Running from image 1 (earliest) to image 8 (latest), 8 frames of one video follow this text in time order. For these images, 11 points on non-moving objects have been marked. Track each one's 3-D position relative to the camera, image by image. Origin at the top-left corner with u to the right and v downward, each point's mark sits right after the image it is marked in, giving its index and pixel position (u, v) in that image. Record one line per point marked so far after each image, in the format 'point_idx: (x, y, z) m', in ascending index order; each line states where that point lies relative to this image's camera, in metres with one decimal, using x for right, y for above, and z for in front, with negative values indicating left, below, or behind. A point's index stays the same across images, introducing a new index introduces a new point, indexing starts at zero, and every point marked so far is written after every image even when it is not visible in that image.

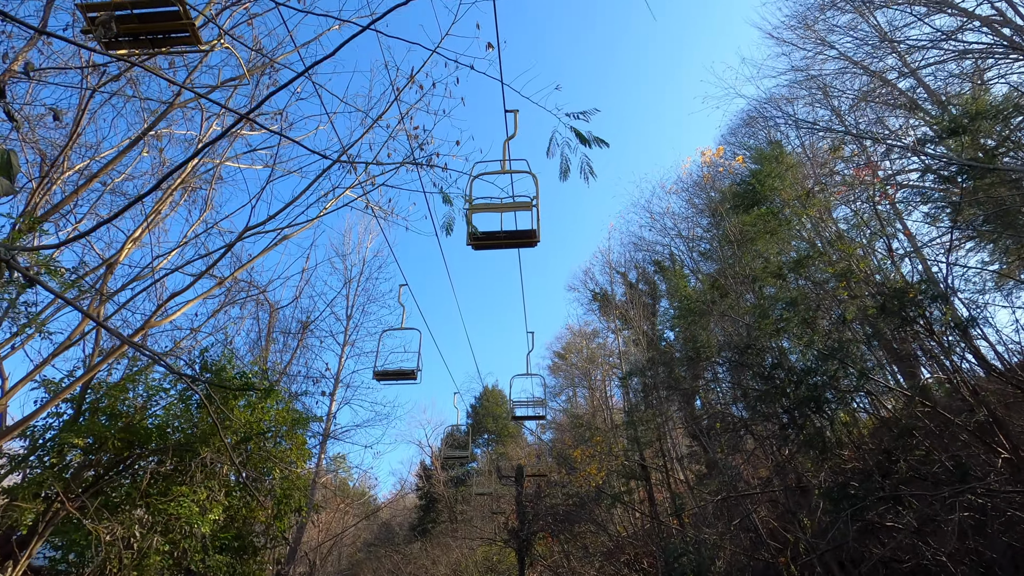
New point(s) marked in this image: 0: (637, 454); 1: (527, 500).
0: (+4.0, -5.3, +17.1) m
1: (+0.5, -7.4, +18.7) m
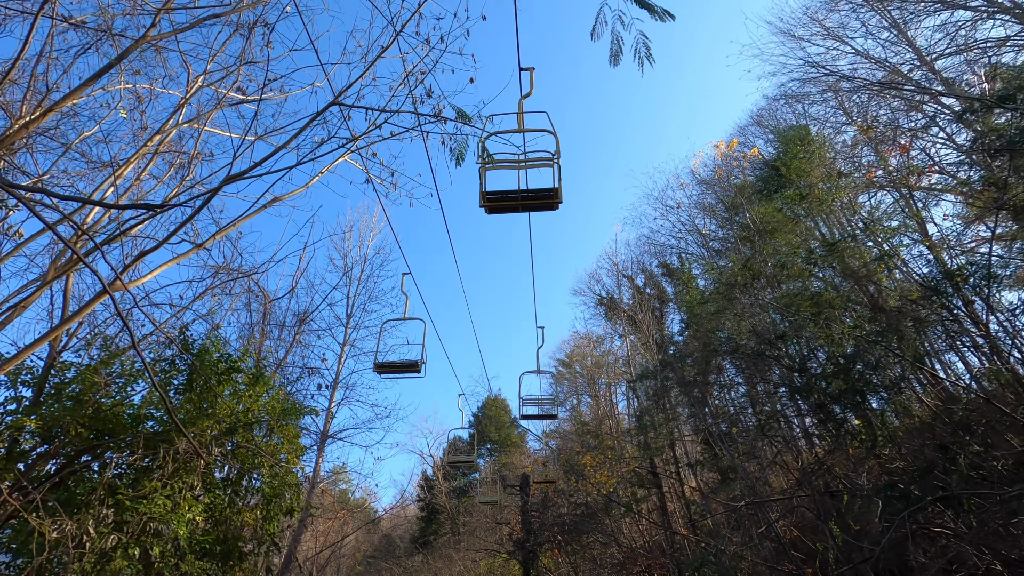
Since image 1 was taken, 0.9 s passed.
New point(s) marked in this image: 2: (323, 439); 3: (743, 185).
0: (+4.2, -5.3, +16.5) m
1: (+0.7, -7.5, +18.1) m
2: (-4.2, -3.4, +12.1) m
3: (+5.5, +2.6, +13.1) m
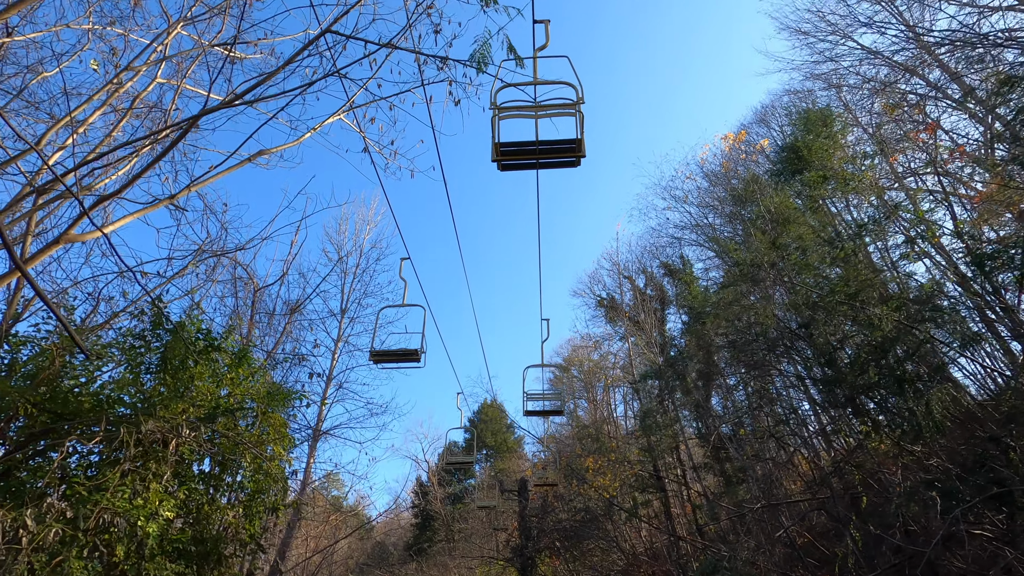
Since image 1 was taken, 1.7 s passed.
0: (+4.2, -5.2, +16.0) m
1: (+0.6, -7.4, +17.5) m
2: (-4.2, -3.2, +11.5) m
3: (+5.5, +2.7, +12.8) m
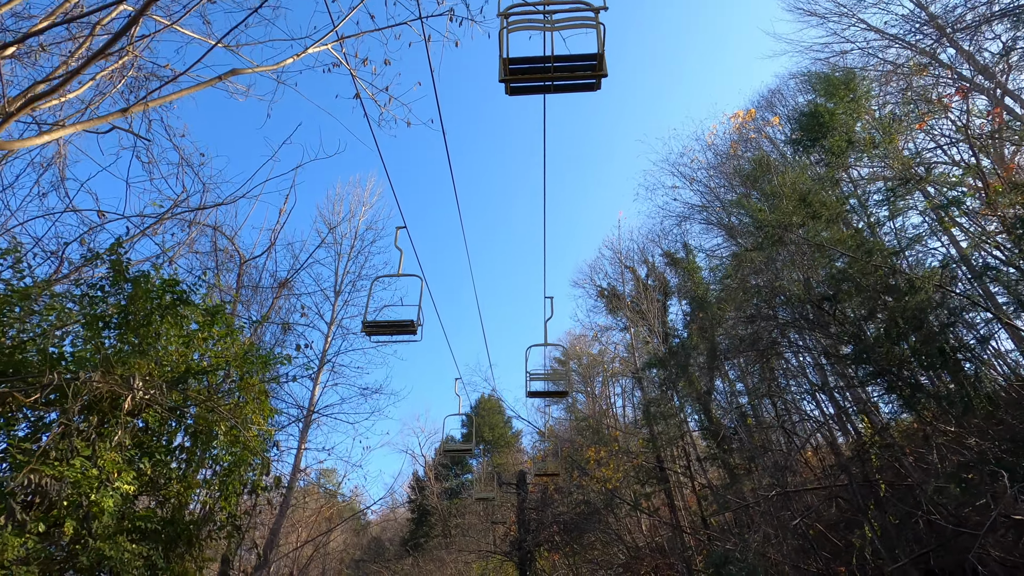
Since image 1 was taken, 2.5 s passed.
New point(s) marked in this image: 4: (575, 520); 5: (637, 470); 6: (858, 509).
0: (+4.2, -4.8, +15.6) m
1: (+0.6, -7.0, +17.1) m
2: (-4.2, -2.8, +11.0) m
3: (+5.6, +3.1, +12.3) m
4: (+1.8, -6.8, +15.5) m
5: (+3.7, -5.4, +15.8) m
6: (+5.3, -3.4, +8.2) m
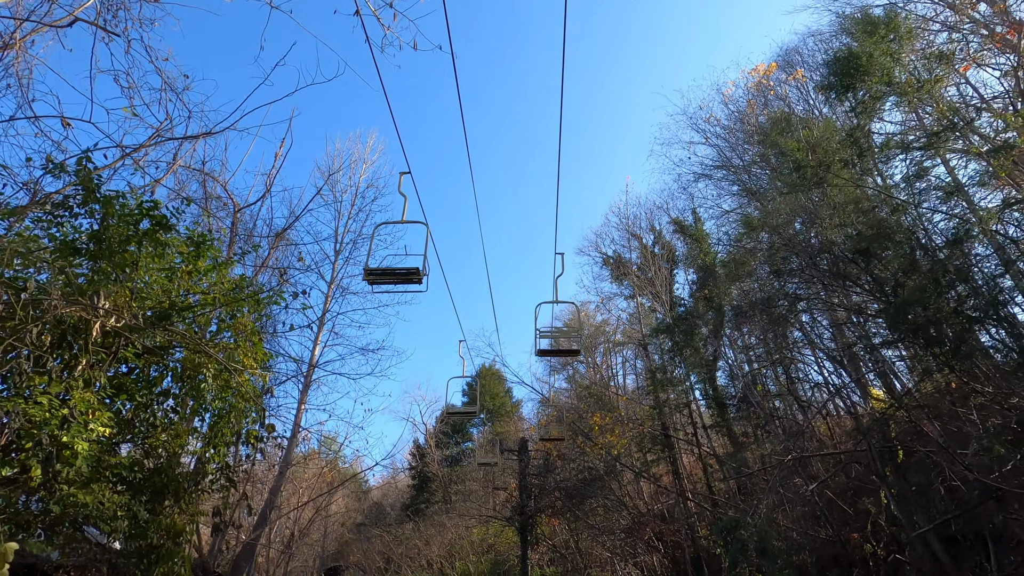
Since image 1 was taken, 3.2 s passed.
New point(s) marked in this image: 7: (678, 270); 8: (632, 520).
0: (+4.2, -3.9, +15.4) m
1: (+0.7, -5.9, +17.0) m
2: (-4.1, -2.0, +10.8) m
3: (+5.7, +3.9, +11.7) m
4: (+1.9, -5.7, +15.5) m
5: (+3.8, -4.4, +15.7) m
6: (+5.4, -2.8, +7.9) m
7: (+6.1, +0.7, +19.7) m
8: (+3.3, -6.4, +14.8) m
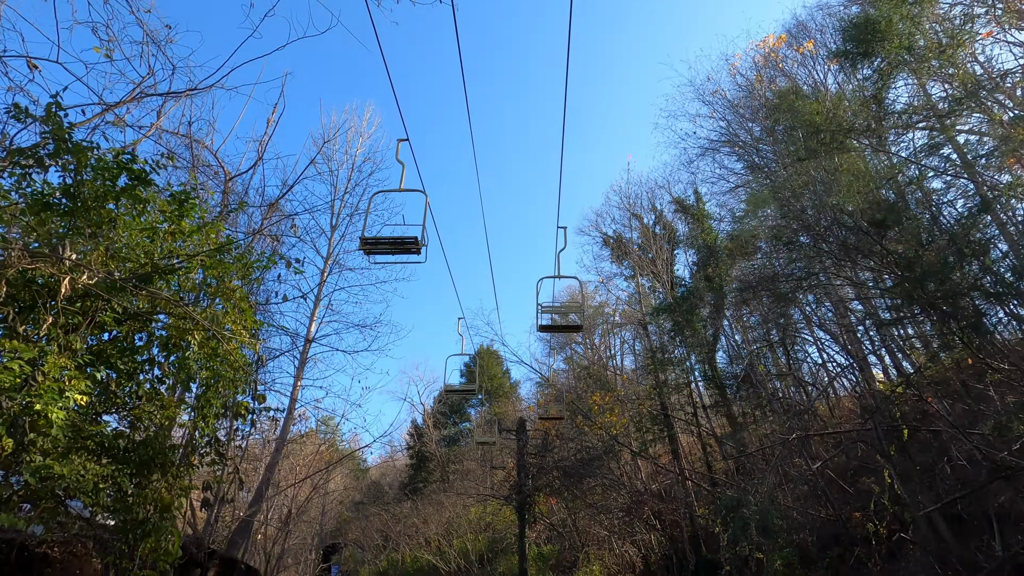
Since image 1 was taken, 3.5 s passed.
0: (+4.2, -3.3, +15.3) m
1: (+0.6, -5.2, +17.0) m
2: (-4.1, -1.5, +10.6) m
3: (+5.8, +4.3, +11.4) m
4: (+1.8, -5.1, +15.4) m
5: (+3.8, -3.8, +15.6) m
6: (+5.4, -2.4, +7.8) m
7: (+6.1, +1.4, +19.5) m
8: (+3.3, -5.9, +14.8) m
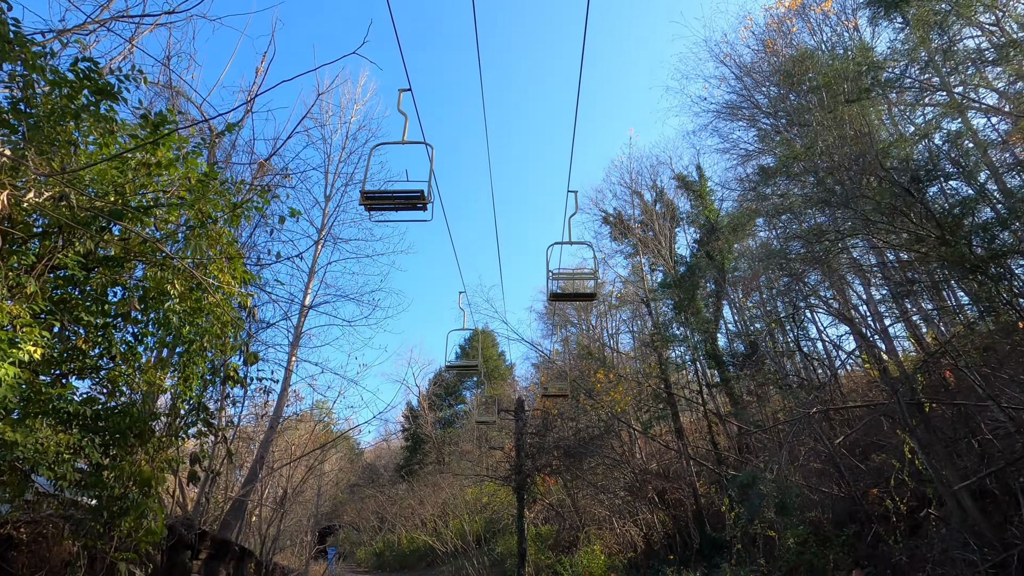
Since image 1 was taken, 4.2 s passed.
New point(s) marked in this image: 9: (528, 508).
0: (+4.2, -2.6, +15.0) m
1: (+0.6, -4.5, +16.7) m
2: (-4.1, -1.0, +10.1) m
3: (+5.8, +4.9, +10.9) m
4: (+1.8, -4.5, +15.2) m
5: (+3.8, -3.1, +15.3) m
6: (+5.5, -2.0, +7.5) m
7: (+6.0, +2.2, +19.1) m
8: (+3.3, -5.2, +14.6) m
9: (+0.6, -7.5, +18.1) m
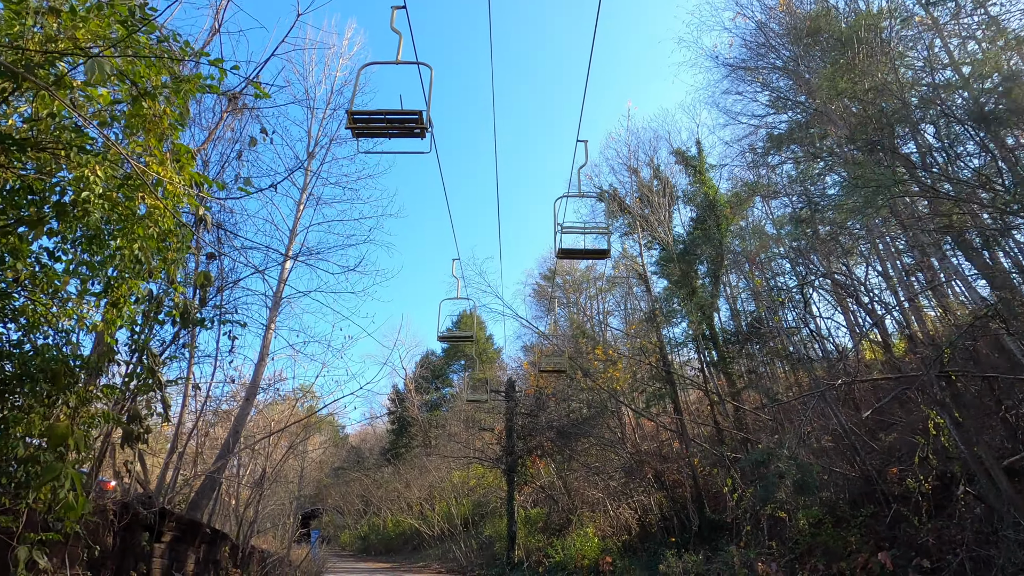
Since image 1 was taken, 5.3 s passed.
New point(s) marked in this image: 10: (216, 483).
0: (+4.0, -1.9, +14.5) m
1: (+0.3, -3.8, +16.2) m
2: (-4.1, -0.3, +9.4) m
3: (+5.8, +5.4, +10.3) m
4: (+1.6, -3.8, +14.7) m
5: (+3.6, -2.4, +14.8) m
6: (+5.5, -1.5, +7.1) m
7: (+5.8, +2.9, +18.5) m
8: (+3.1, -4.5, +14.2) m
9: (+0.2, -6.7, +17.6) m
10: (-4.8, -3.2, +8.7) m
